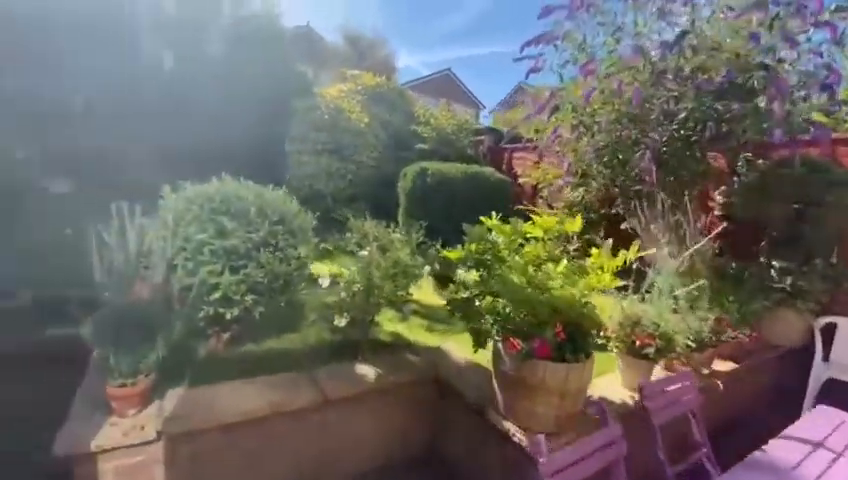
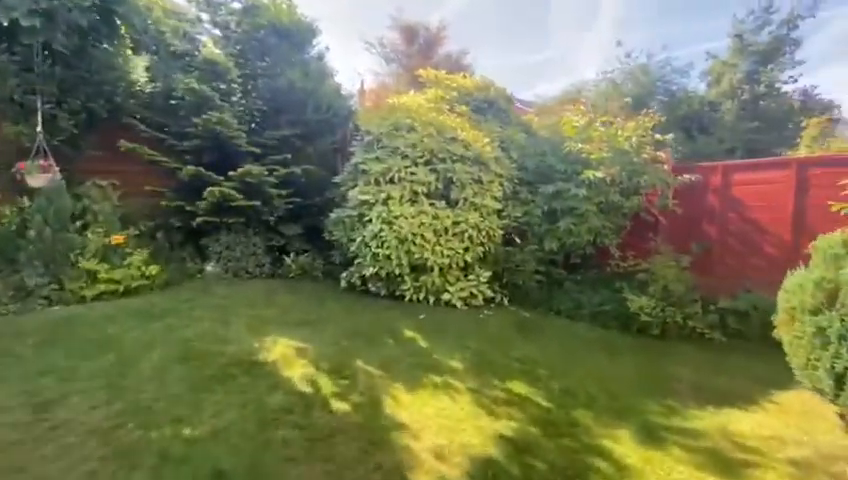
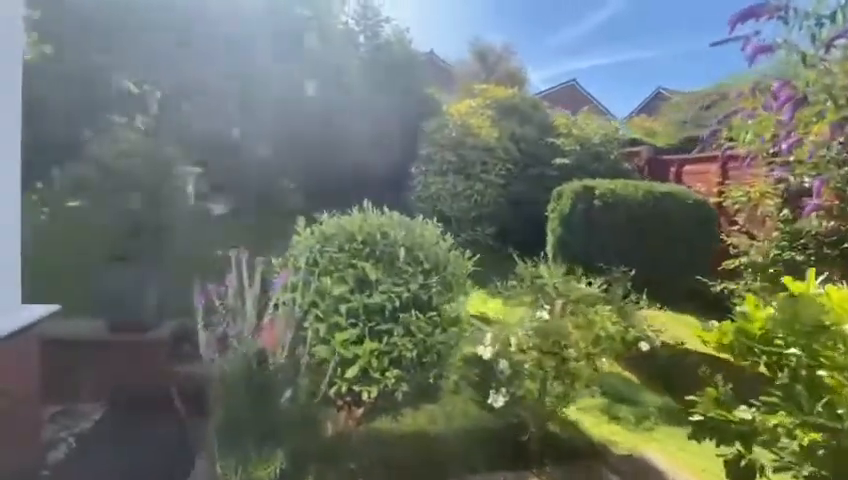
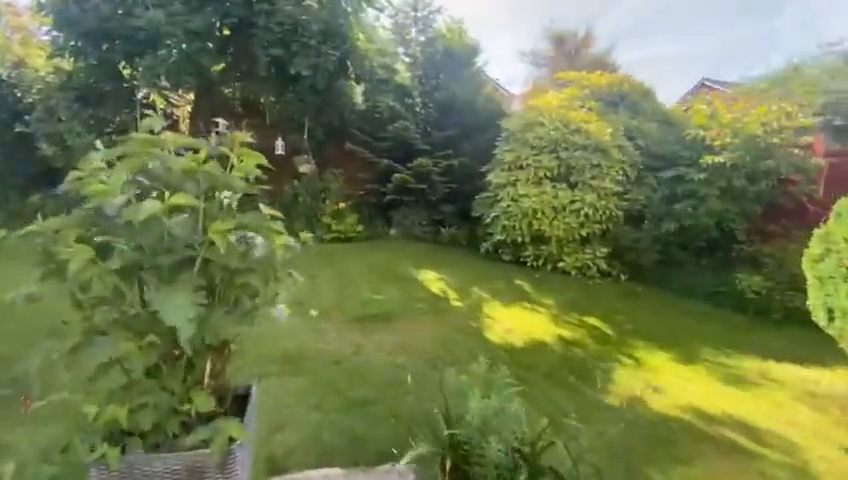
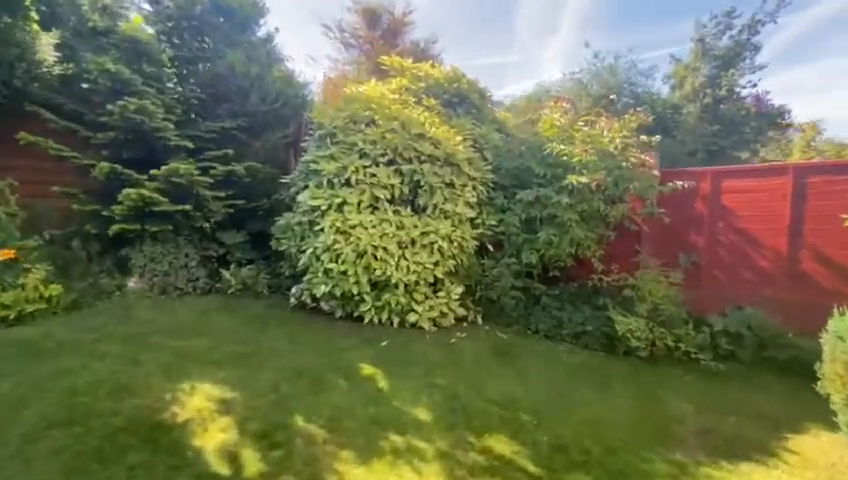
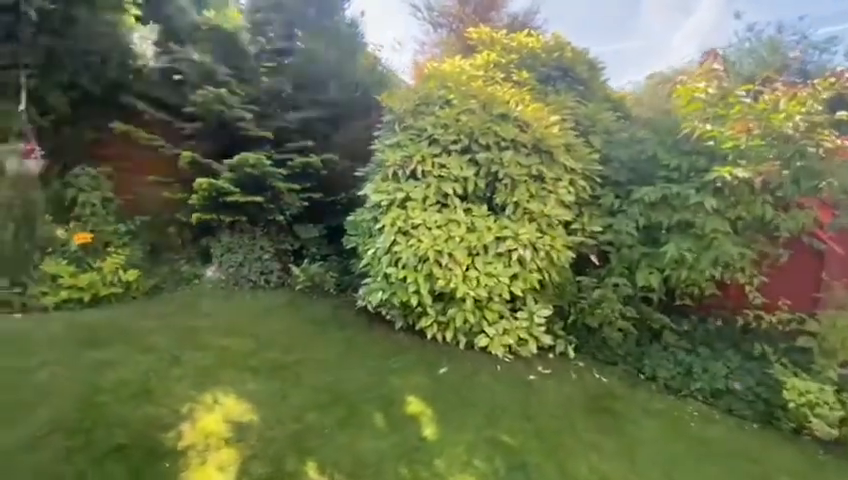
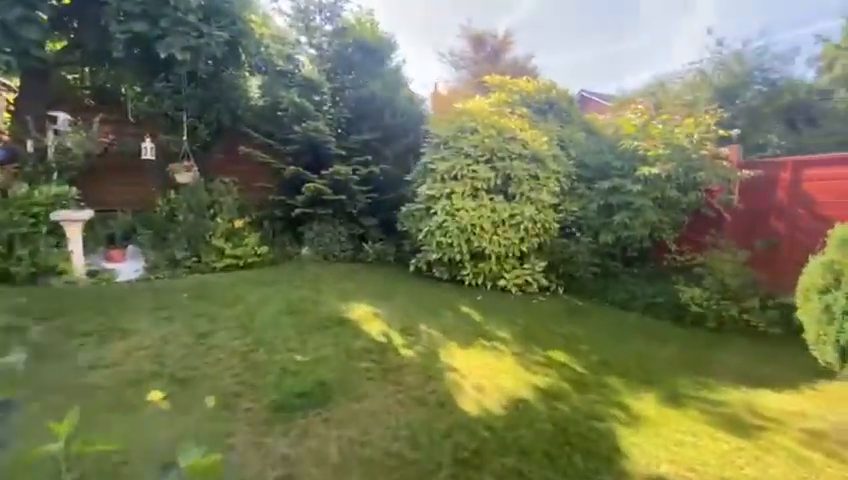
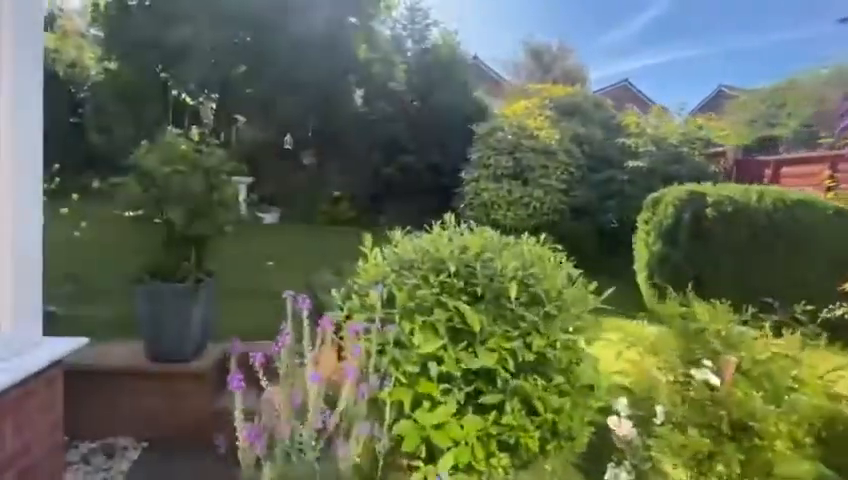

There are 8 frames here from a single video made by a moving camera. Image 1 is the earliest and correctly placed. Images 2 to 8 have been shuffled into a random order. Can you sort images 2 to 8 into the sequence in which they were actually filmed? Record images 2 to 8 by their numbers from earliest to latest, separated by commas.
3, 8, 4, 7, 2, 5, 6
